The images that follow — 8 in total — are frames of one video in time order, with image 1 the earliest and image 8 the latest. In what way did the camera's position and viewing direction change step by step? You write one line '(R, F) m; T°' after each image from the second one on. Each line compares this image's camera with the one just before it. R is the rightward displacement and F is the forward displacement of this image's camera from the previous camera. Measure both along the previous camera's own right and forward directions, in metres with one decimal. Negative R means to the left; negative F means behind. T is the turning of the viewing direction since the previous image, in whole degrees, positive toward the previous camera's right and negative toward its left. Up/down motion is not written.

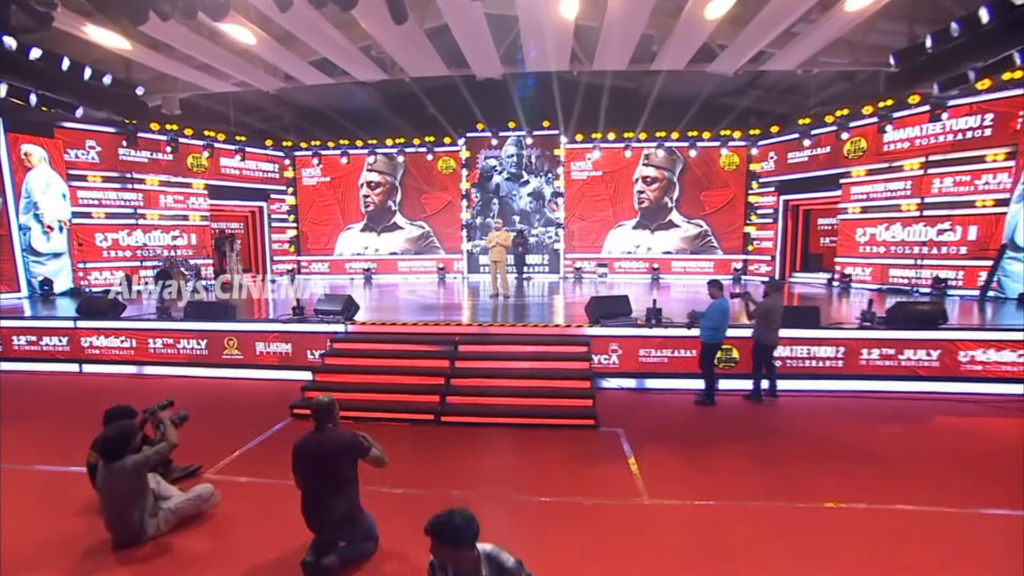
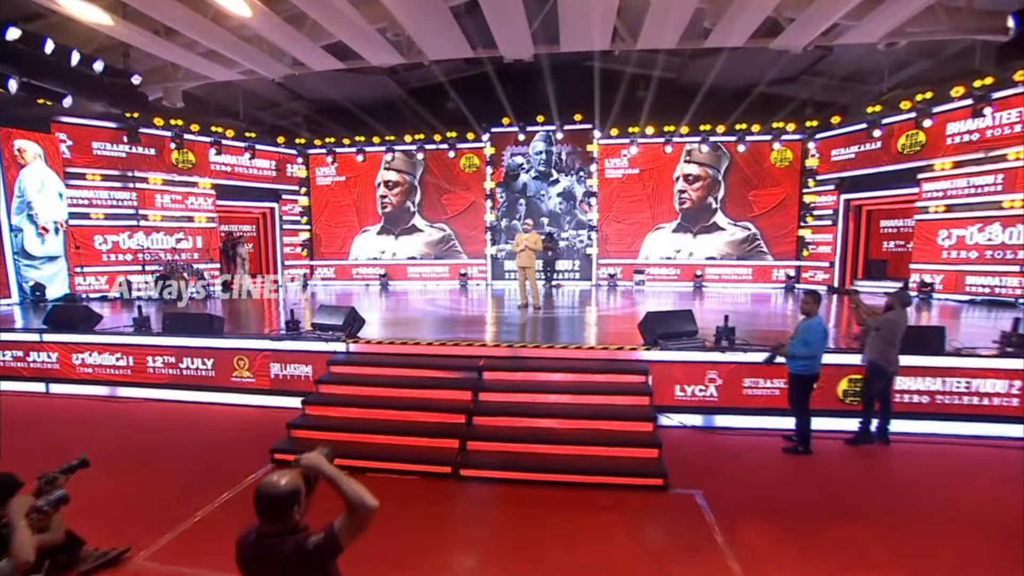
(-0.1, +1.1) m; -2°
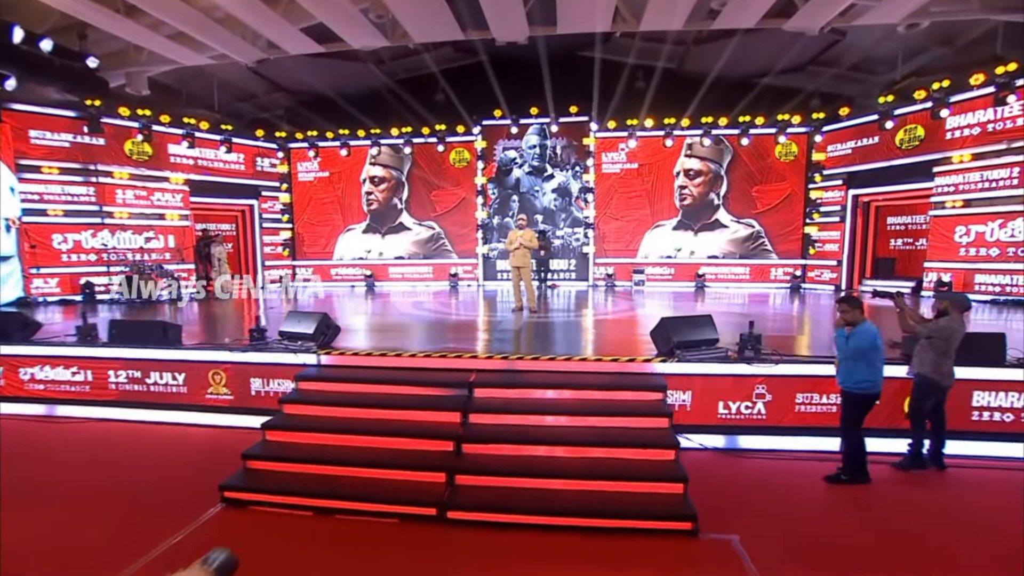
(0.0, +0.6) m; +1°
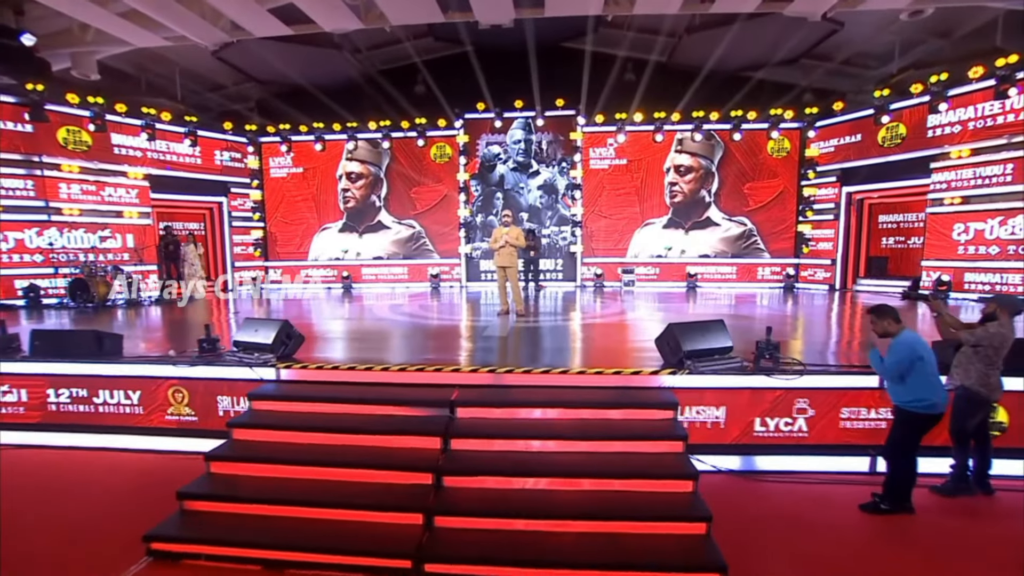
(0.0, +0.5) m; +2°
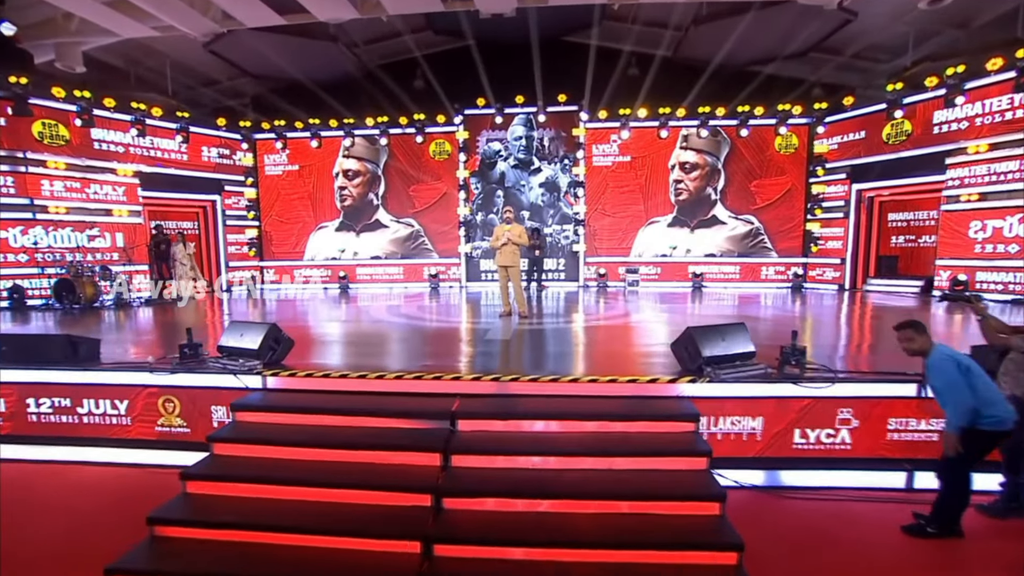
(0.0, +0.3) m; 0°
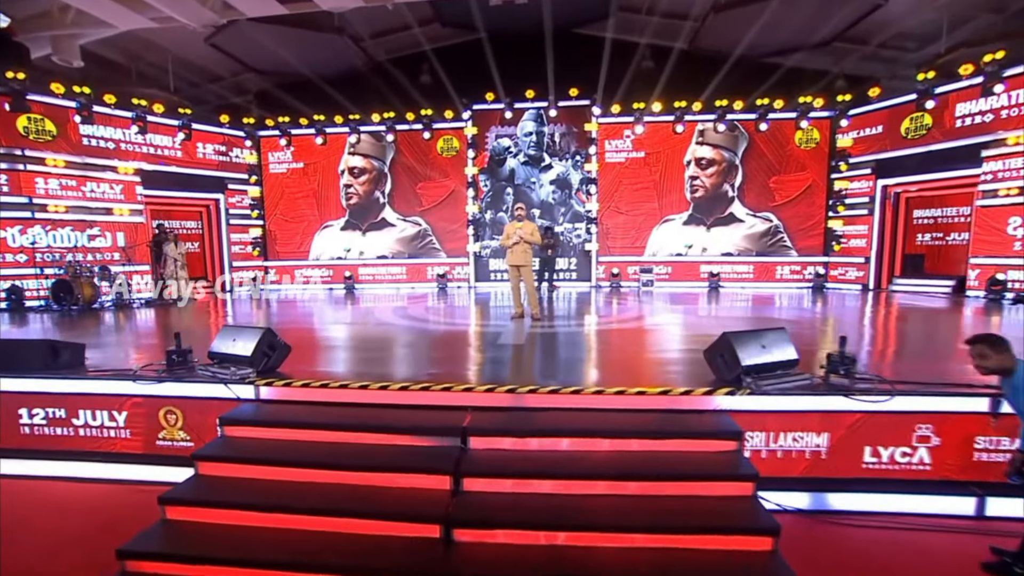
(-0.1, +0.3) m; -1°
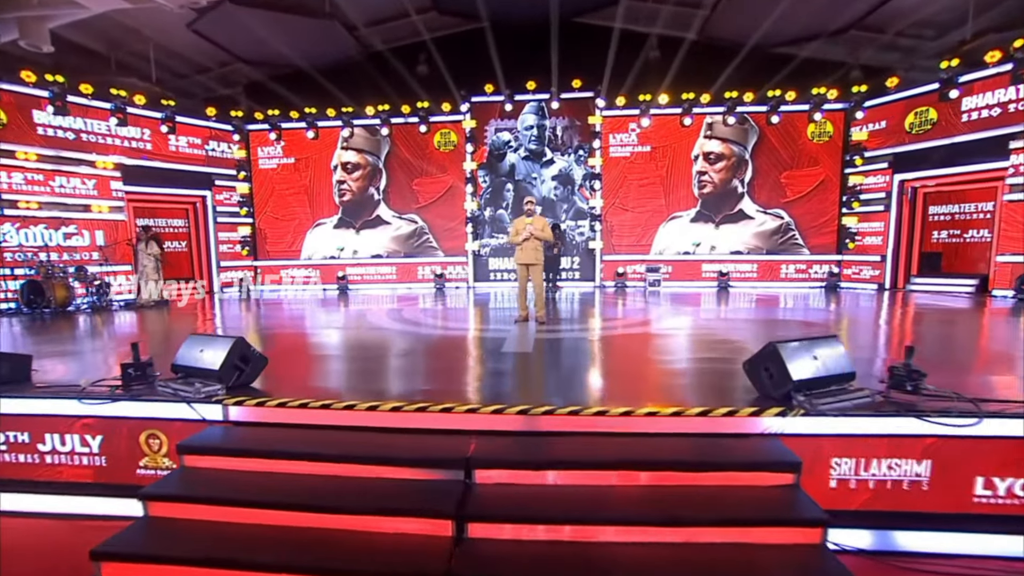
(-0.1, +0.4) m; 0°
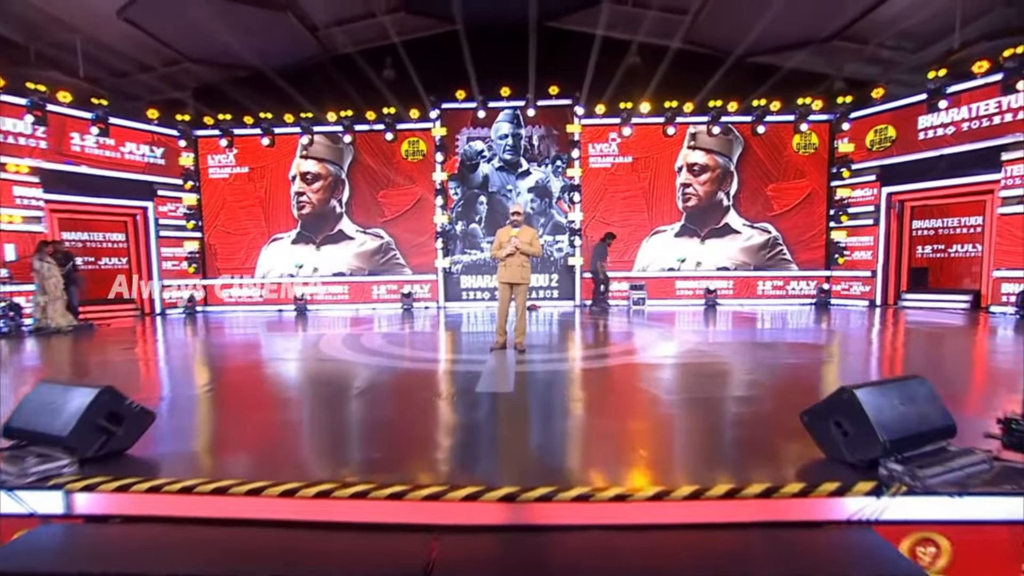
(0.0, +0.8) m; +3°
